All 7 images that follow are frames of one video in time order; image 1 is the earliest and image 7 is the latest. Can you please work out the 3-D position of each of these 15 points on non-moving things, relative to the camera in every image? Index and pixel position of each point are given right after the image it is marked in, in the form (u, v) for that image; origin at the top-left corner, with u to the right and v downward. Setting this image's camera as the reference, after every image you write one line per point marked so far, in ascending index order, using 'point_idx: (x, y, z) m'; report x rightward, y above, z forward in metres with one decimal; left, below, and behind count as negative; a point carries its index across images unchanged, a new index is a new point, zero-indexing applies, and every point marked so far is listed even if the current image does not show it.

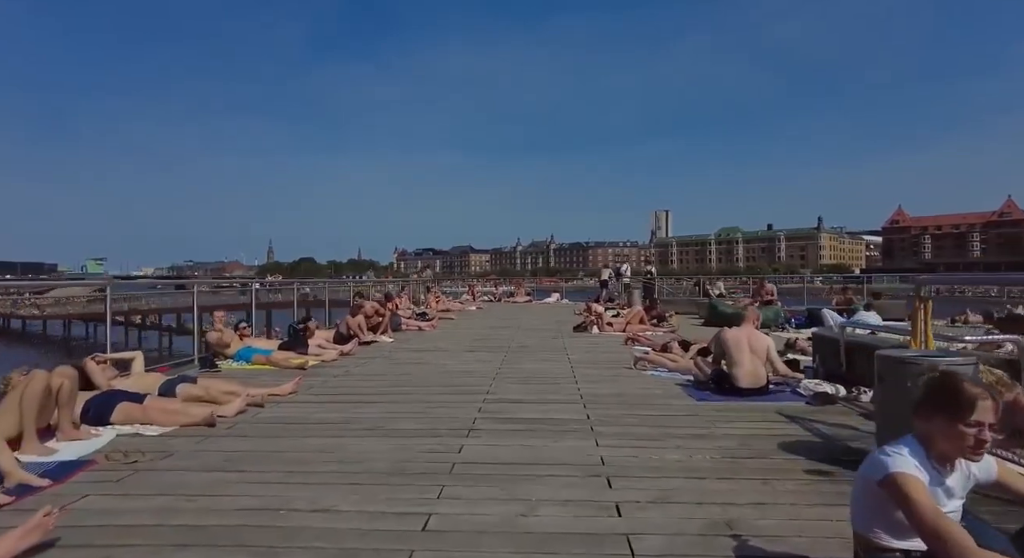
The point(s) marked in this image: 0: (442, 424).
0: (-0.5, -1.1, +5.1) m
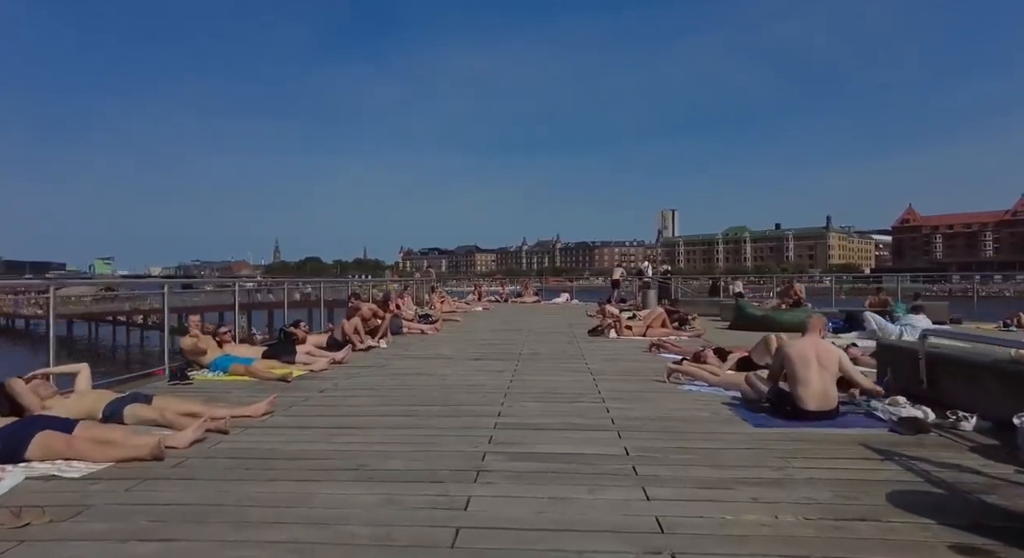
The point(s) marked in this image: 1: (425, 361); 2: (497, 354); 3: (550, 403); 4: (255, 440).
0: (-0.4, -1.1, +4.0) m
1: (-1.2, -1.2, +9.2) m
2: (-0.2, -1.1, +9.8) m
3: (+0.4, -1.1, +6.0) m
4: (-1.9, -1.2, +4.8) m
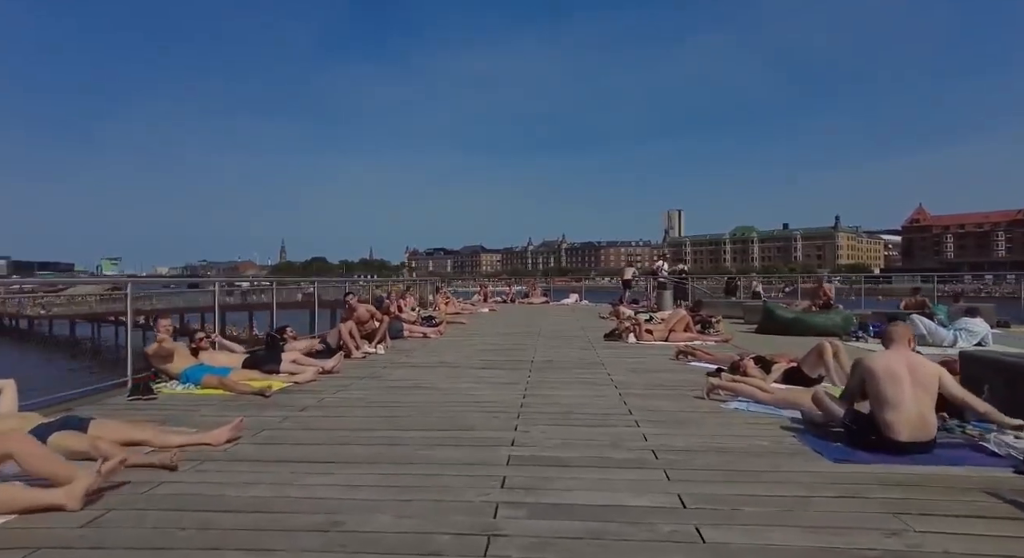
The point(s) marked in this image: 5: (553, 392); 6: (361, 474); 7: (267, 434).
0: (-0.3, -1.1, +3.0) m
1: (-1.1, -1.1, +8.2) m
2: (-0.1, -1.1, +8.7) m
3: (+0.5, -1.1, +5.0) m
4: (-1.8, -1.2, +3.8) m
5: (+0.4, -1.1, +6.5) m
6: (-0.9, -1.1, +3.8) m
7: (-1.8, -1.2, +4.9) m
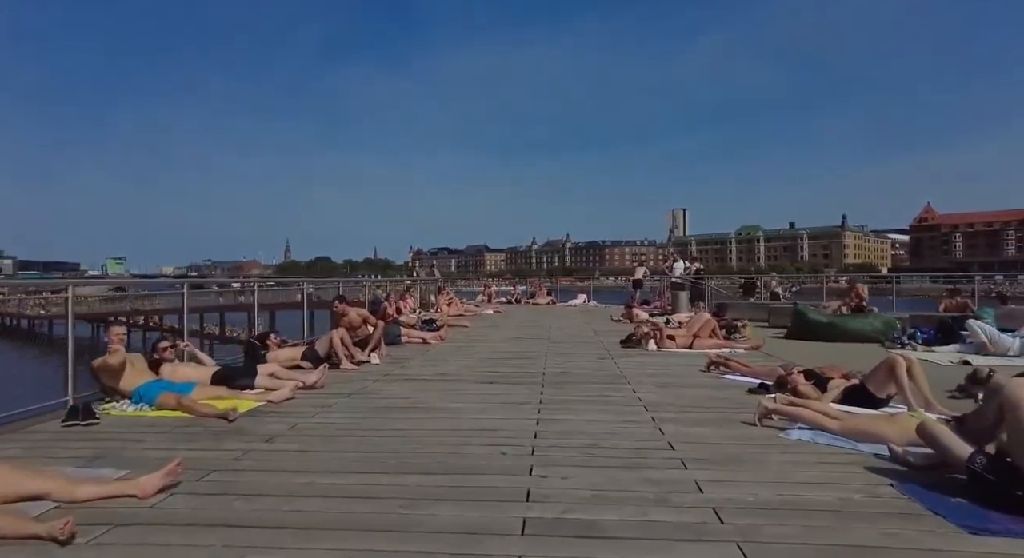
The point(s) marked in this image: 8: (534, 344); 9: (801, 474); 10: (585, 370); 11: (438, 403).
0: (-0.3, -1.1, +2.0) m
1: (-1.0, -1.2, +7.2) m
2: (0.0, -1.1, +7.7) m
3: (+0.6, -1.1, +3.9) m
4: (-1.7, -1.2, +2.7) m
5: (+0.5, -1.1, +5.4) m
6: (-0.8, -1.1, +2.8) m
7: (-1.7, -1.2, +3.9) m
8: (+0.4, -1.1, +11.2) m
9: (+1.7, -1.1, +3.8) m
10: (+0.9, -1.1, +8.2) m
11: (-0.7, -1.2, +6.1) m
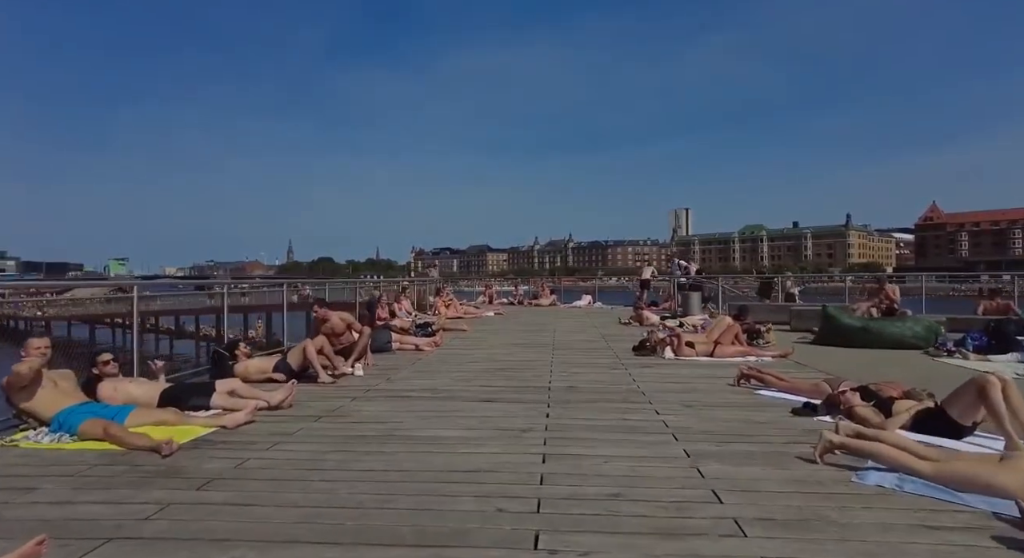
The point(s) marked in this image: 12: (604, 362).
0: (-0.3, -1.1, +0.9) m
1: (-1.0, -1.2, +6.1) m
2: (0.0, -1.1, +6.7) m
3: (+0.6, -1.1, +2.9) m
4: (-1.7, -1.2, +1.7) m
5: (+0.5, -1.1, +4.4) m
6: (-0.8, -1.2, +1.7) m
7: (-1.8, -1.2, +2.8) m
8: (+0.4, -1.1, +10.1) m
9: (+1.7, -1.1, +2.8) m
10: (+0.9, -1.1, +7.1) m
11: (-0.7, -1.2, +5.1) m
12: (+1.3, -1.1, +8.9) m
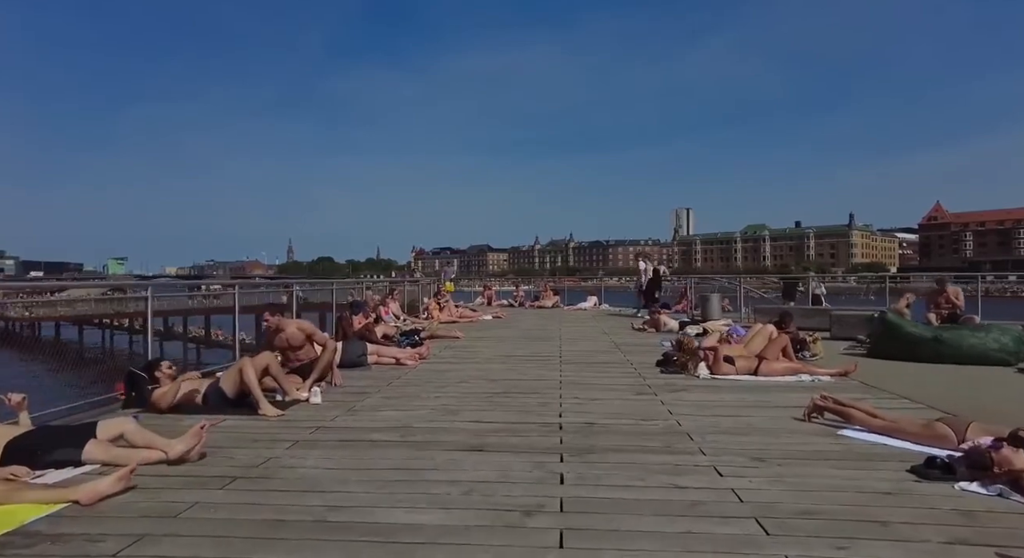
0: (-0.3, -1.2, -0.8) m
1: (-1.0, -1.2, +4.4) m
2: (0.0, -1.2, +4.9) m
3: (+0.5, -1.2, +1.2) m
4: (-1.7, -1.2, 0.0) m
5: (+0.5, -1.2, +2.7) m
6: (-0.8, -1.2, 0.0) m
7: (-1.8, -1.2, +1.1) m
8: (+0.4, -1.1, +8.4) m
9: (+1.7, -1.2, +1.1) m
10: (+0.9, -1.1, +5.4) m
11: (-0.7, -1.2, +3.4) m
12: (+1.2, -1.1, +7.2) m
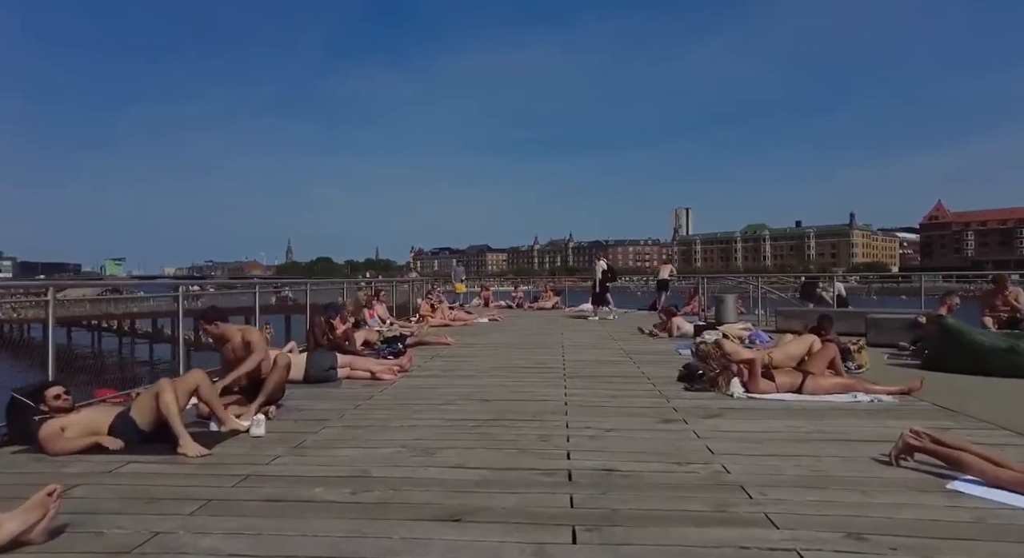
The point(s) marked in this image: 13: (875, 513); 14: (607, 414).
0: (-0.3, -1.2, -2.1) m
1: (-1.0, -1.2, +3.1) m
2: (0.0, -1.1, +3.6) m
3: (+0.5, -1.2, -0.2) m
4: (-1.7, -1.2, -1.4) m
5: (+0.4, -1.1, +1.3) m
6: (-0.9, -1.2, -1.3) m
7: (-1.8, -1.2, -0.2) m
8: (+0.3, -1.1, +7.1) m
9: (+1.6, -1.1, -0.3) m
10: (+0.9, -1.1, +4.1) m
11: (-0.7, -1.2, +2.0) m
12: (+1.2, -1.1, +5.9) m
13: (+1.8, -1.1, +3.3) m
14: (+0.8, -1.1, +5.5) m
